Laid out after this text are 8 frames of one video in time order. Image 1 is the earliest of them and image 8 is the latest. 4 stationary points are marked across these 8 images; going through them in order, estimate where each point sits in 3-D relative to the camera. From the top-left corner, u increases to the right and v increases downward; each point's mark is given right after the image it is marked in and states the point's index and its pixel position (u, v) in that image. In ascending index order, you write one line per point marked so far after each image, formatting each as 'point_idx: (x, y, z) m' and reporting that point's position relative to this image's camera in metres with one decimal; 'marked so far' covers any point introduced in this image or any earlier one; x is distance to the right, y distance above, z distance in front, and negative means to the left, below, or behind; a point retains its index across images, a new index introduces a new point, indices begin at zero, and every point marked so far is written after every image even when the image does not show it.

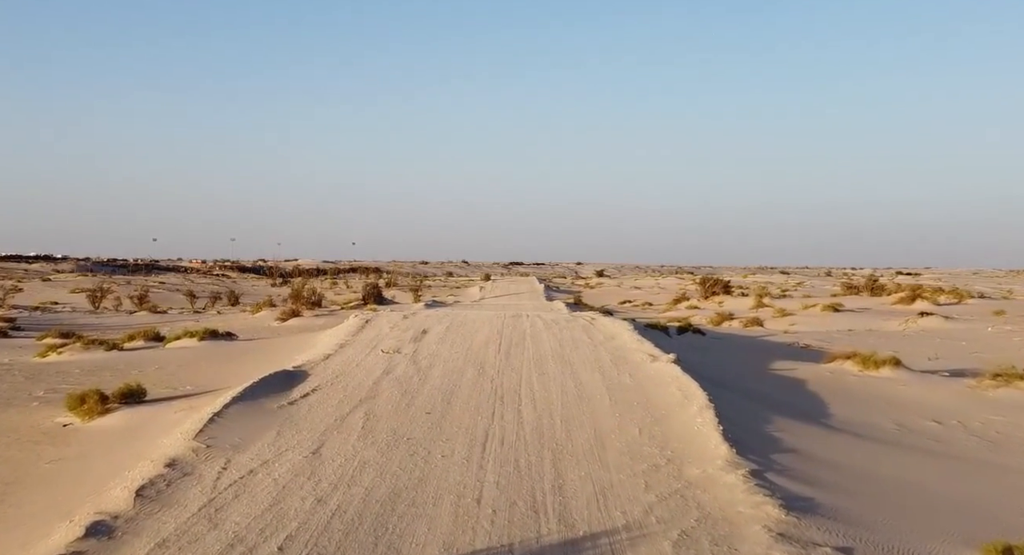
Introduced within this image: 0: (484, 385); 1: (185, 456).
0: (-0.5, -1.8, +14.2) m
1: (-3.9, -2.1, +10.1) m
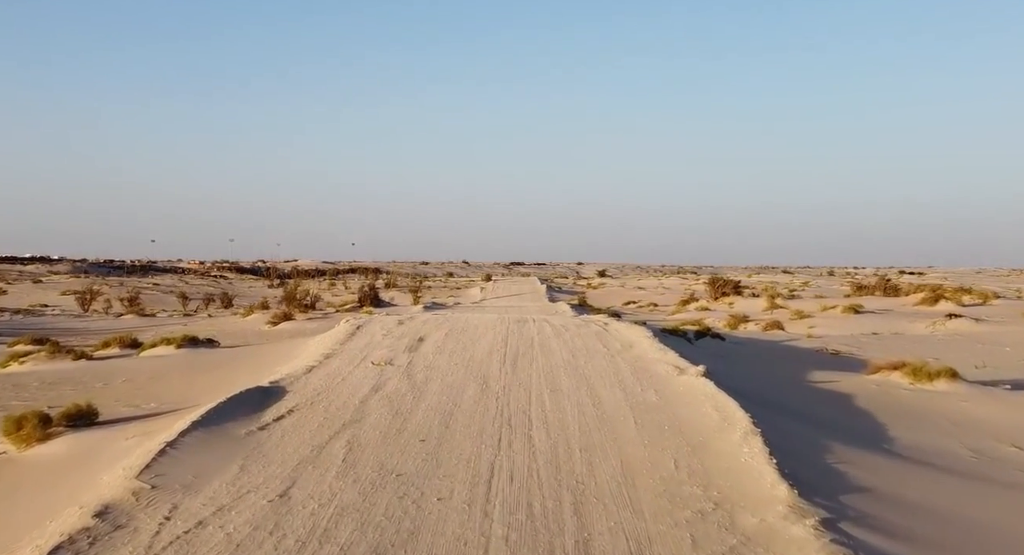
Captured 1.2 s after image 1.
0: (-0.3, -1.8, +12.3) m
1: (-3.8, -2.2, +8.2) m
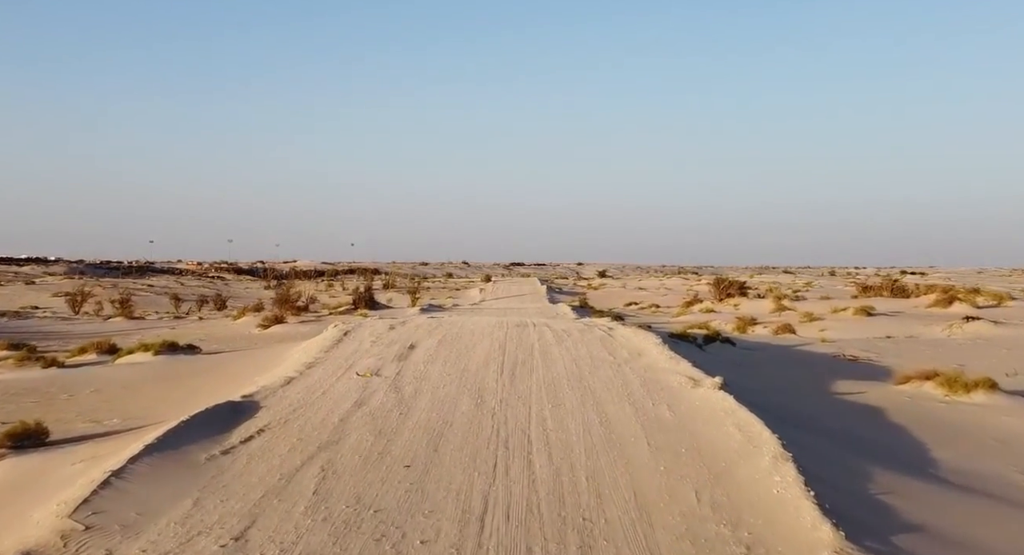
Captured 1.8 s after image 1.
0: (-0.4, -1.9, +11.0) m
1: (-3.8, -2.2, +7.0) m
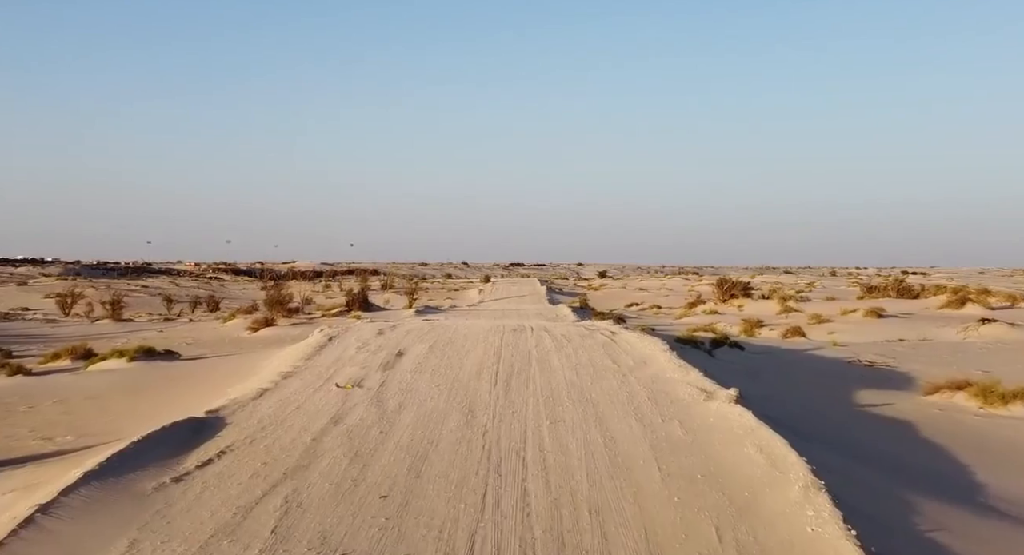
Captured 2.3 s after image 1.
0: (-0.4, -1.9, +9.8) m
1: (-3.9, -2.2, +5.8) m
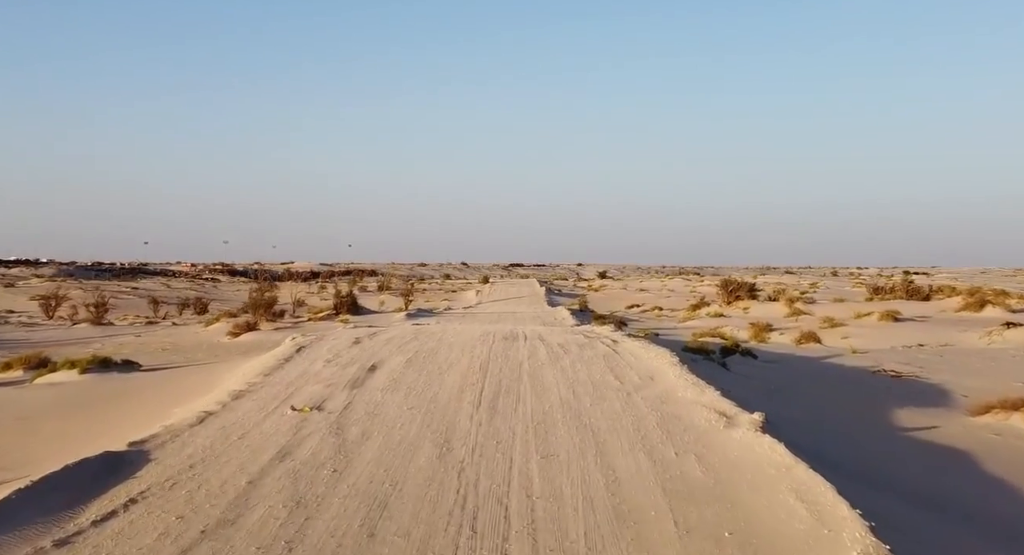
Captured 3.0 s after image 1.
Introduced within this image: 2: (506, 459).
0: (-0.6, -1.9, +8.0) m
1: (-4.0, -2.3, +4.0) m
2: (-0.1, -1.8, +8.8) m
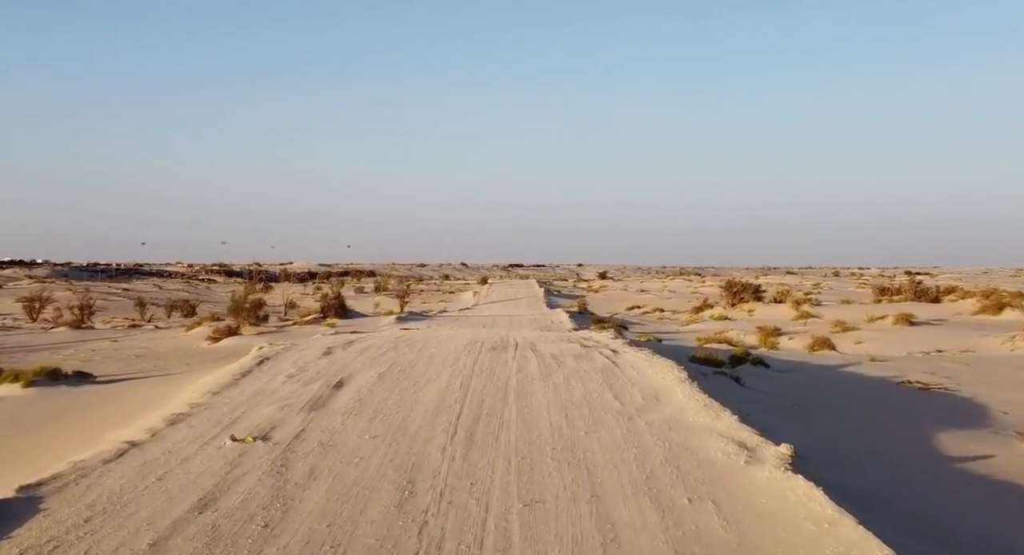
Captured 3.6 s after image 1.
0: (-0.8, -2.0, +6.4) m
1: (-4.2, -2.3, +2.4) m
2: (-0.3, -1.9, +7.1) m
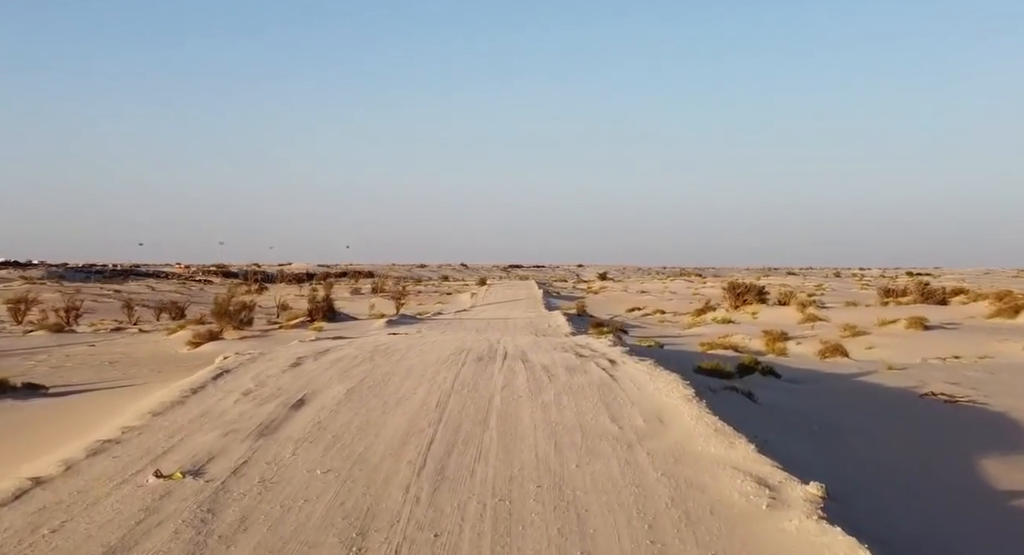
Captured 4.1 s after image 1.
0: (-1.0, -2.0, +5.0) m
1: (-4.4, -2.4, +1.0) m
2: (-0.5, -2.0, +5.7) m
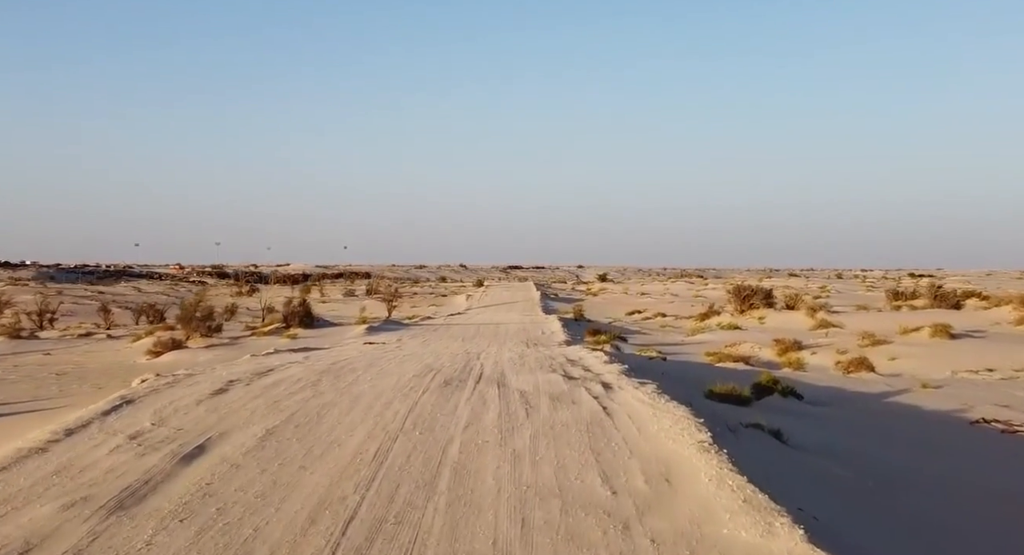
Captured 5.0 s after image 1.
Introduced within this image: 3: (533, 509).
0: (-1.4, -2.1, +2.6) m
1: (-4.8, -2.5, -1.4) m
2: (-0.8, -2.0, +3.3) m
3: (+0.2, -1.7, +6.5) m
